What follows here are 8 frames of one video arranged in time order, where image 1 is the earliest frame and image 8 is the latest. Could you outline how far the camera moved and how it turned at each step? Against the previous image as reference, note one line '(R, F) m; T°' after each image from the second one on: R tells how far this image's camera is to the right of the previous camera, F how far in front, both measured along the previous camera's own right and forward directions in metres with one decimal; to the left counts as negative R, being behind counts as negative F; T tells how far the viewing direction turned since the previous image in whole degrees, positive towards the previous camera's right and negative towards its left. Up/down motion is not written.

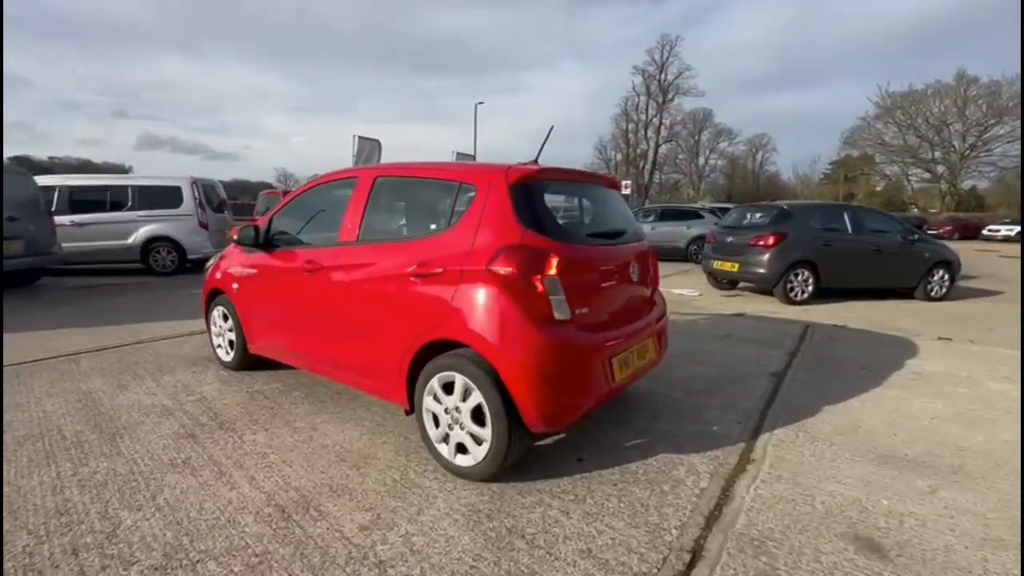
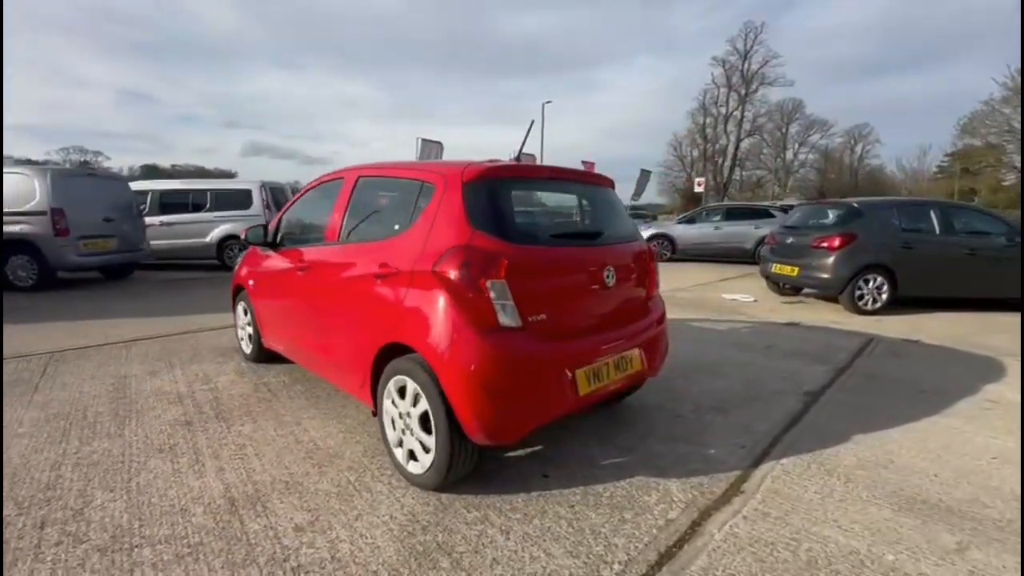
(+0.6, +0.2) m; -9°
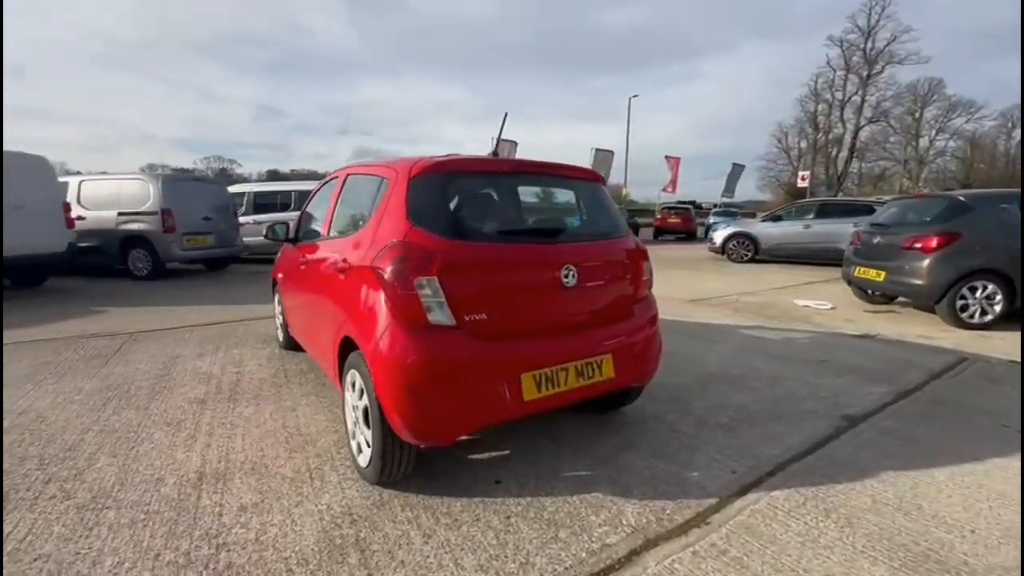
(+0.8, +0.2) m; -11°
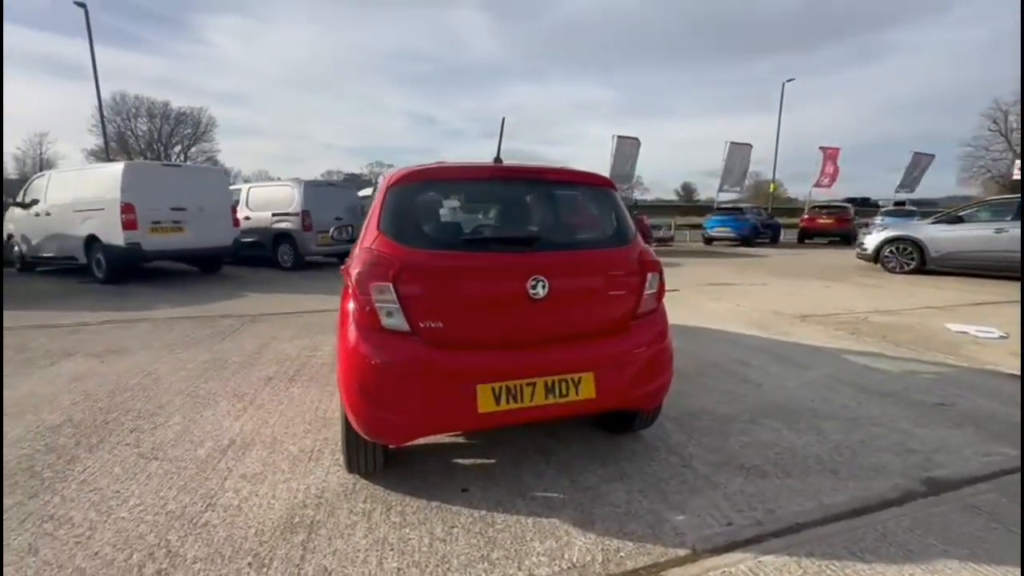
(+0.9, +0.2) m; -16°
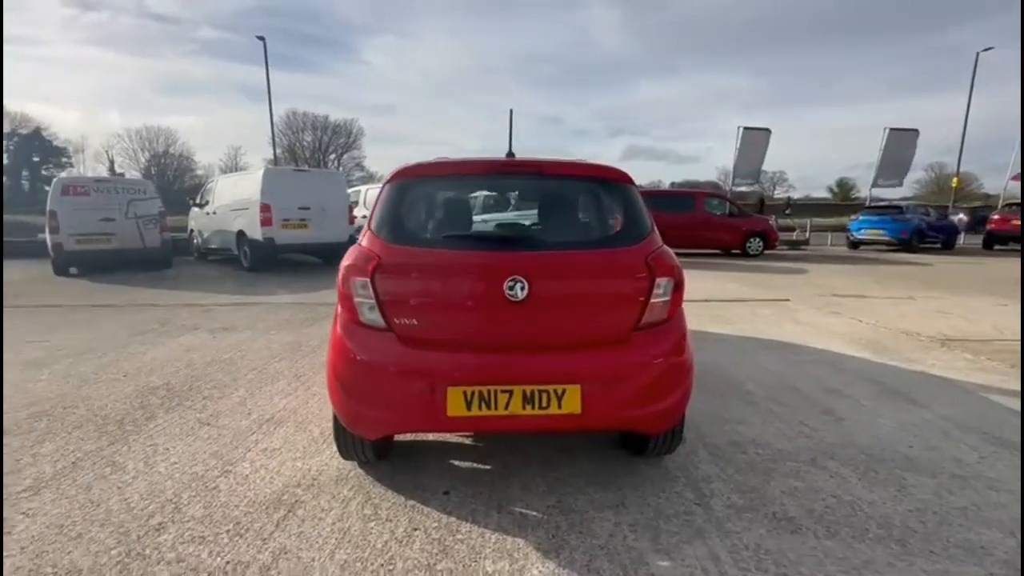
(+0.7, +0.2) m; -15°
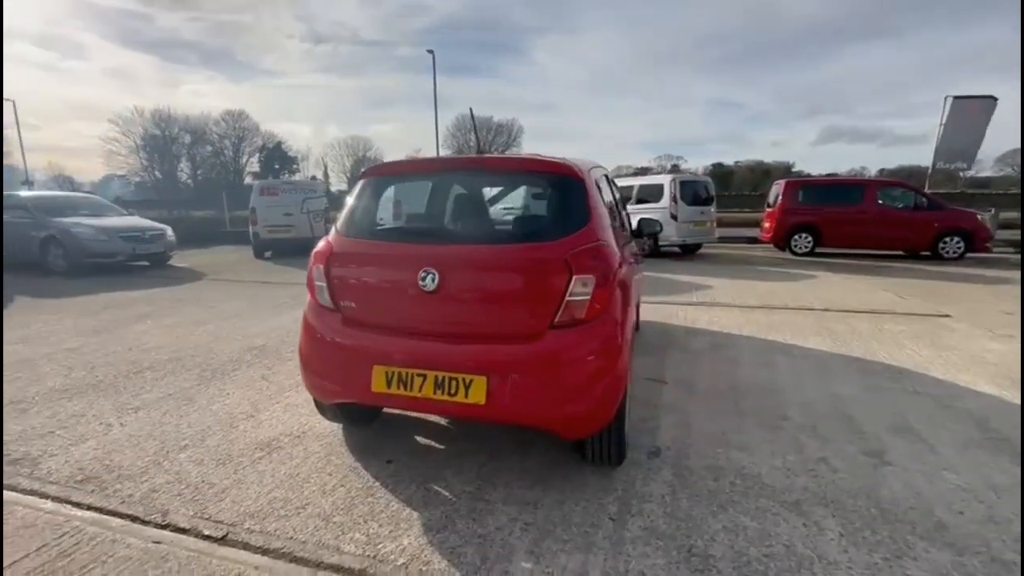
(+1.2, +0.1) m; -19°
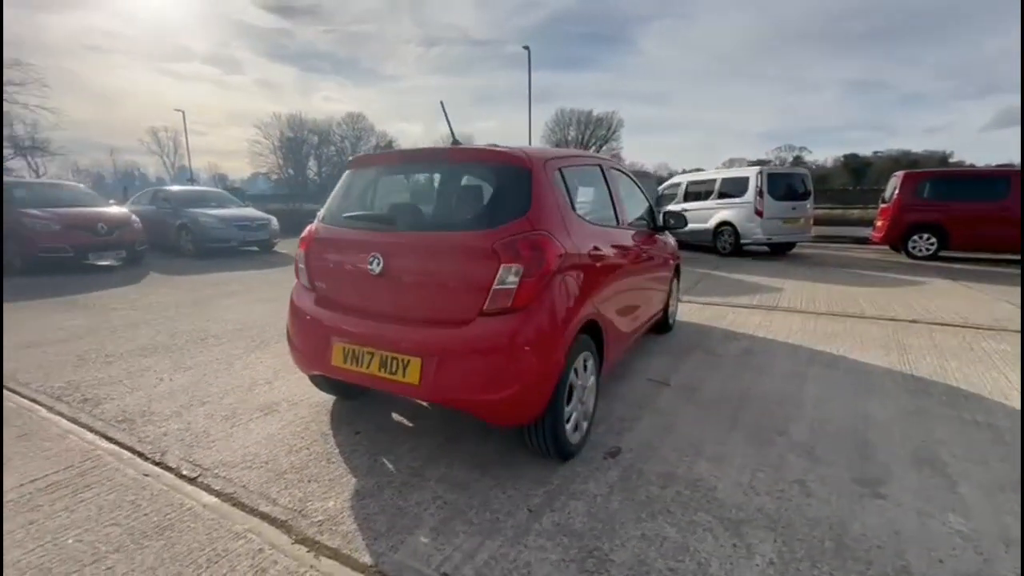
(+0.9, +0.1) m; -12°
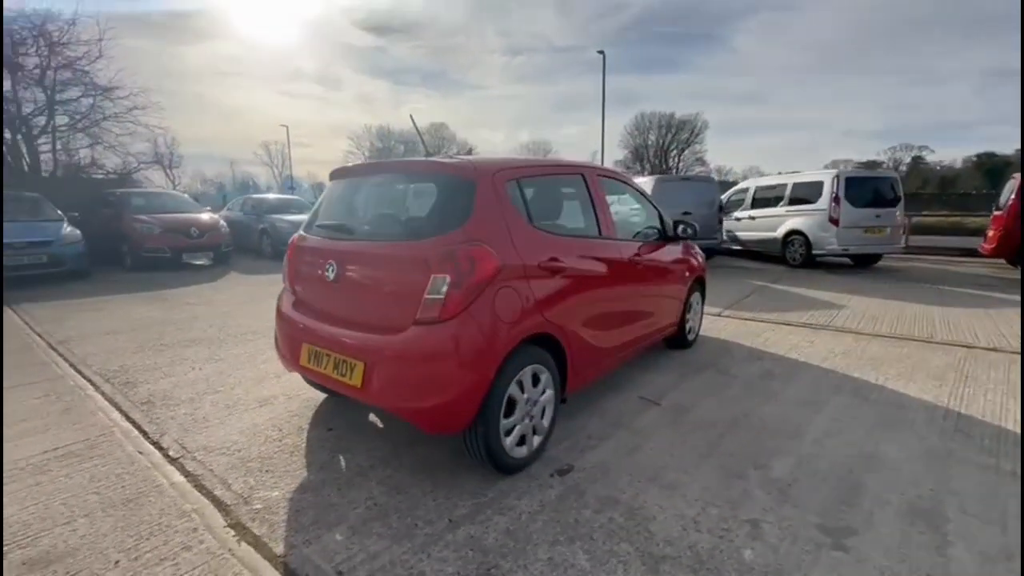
(+0.7, +0.1) m; -9°
